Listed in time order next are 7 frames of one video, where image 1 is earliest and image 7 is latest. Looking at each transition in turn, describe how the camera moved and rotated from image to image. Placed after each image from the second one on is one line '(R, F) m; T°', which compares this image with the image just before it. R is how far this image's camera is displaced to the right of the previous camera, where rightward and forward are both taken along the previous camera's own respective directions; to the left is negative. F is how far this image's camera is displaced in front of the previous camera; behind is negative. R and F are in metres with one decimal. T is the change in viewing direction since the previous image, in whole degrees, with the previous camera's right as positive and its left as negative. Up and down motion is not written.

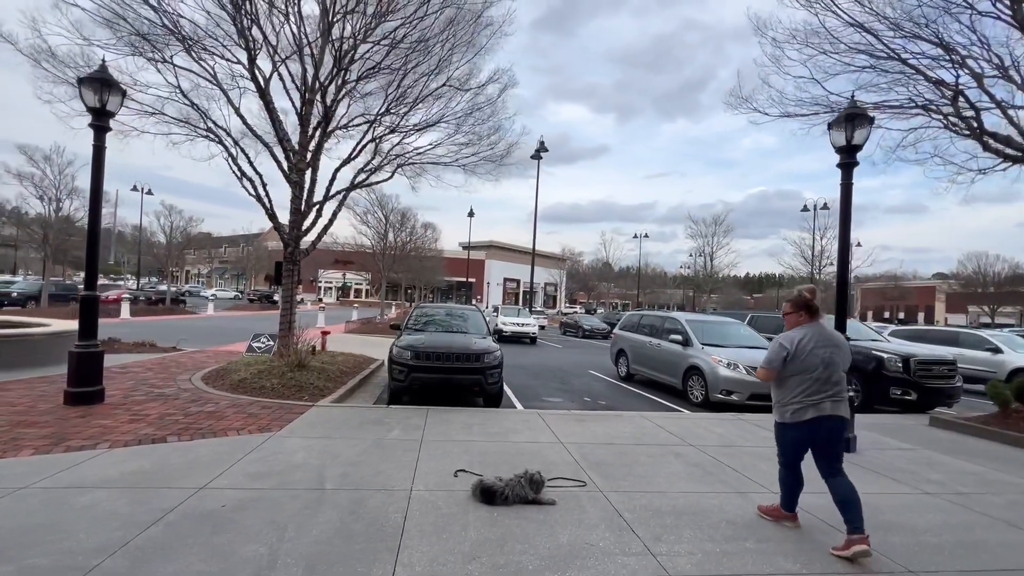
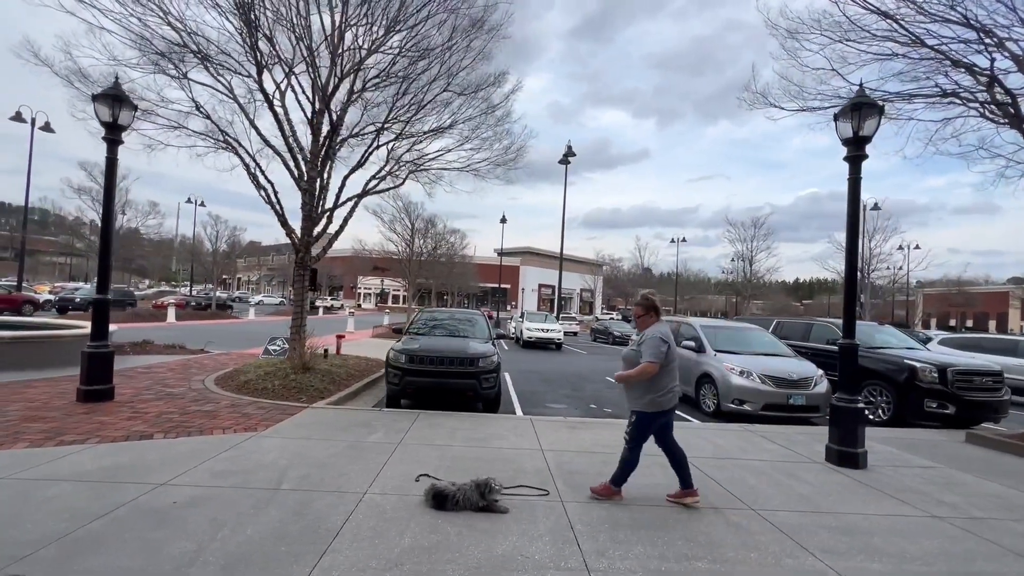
(+0.8, +0.1) m; -5°
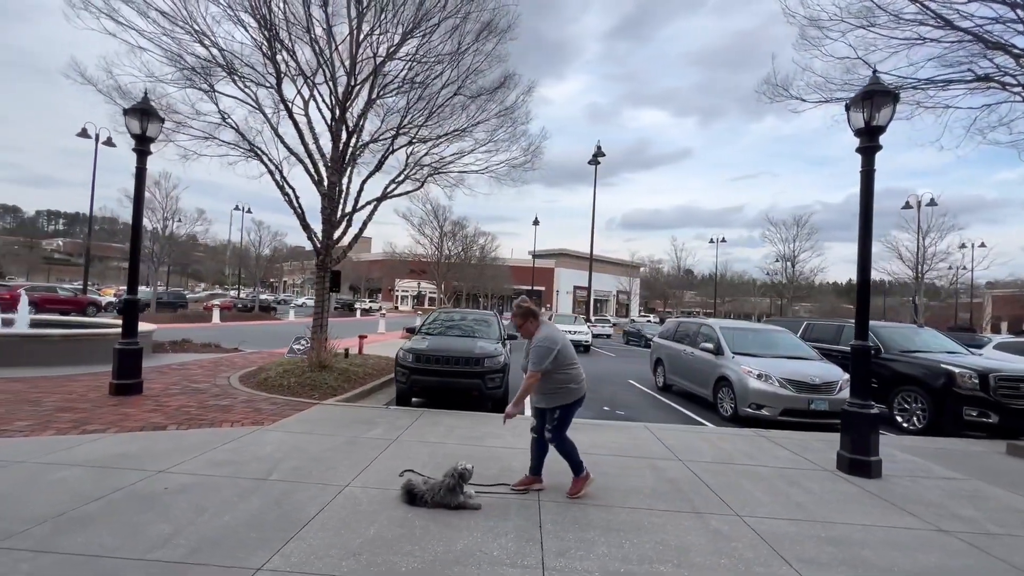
(+0.6, 0.0) m; -5°
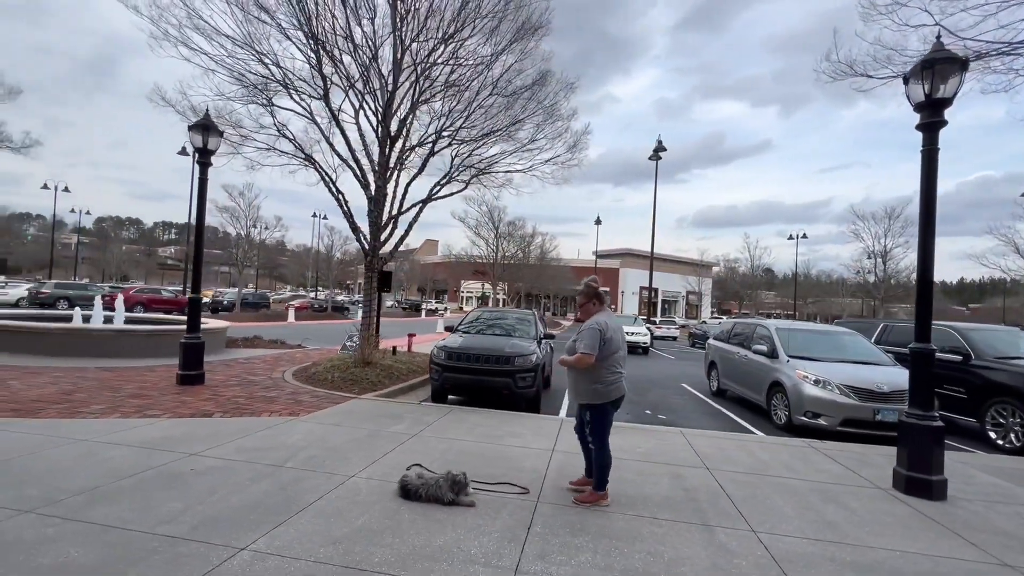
(+0.6, +0.1) m; -8°
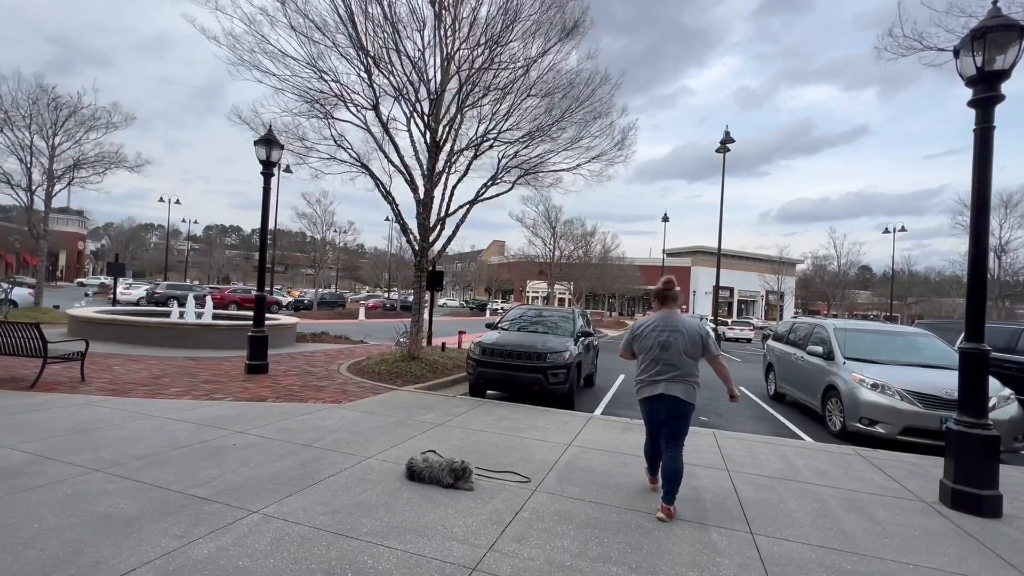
(+0.7, -0.1) m; -8°
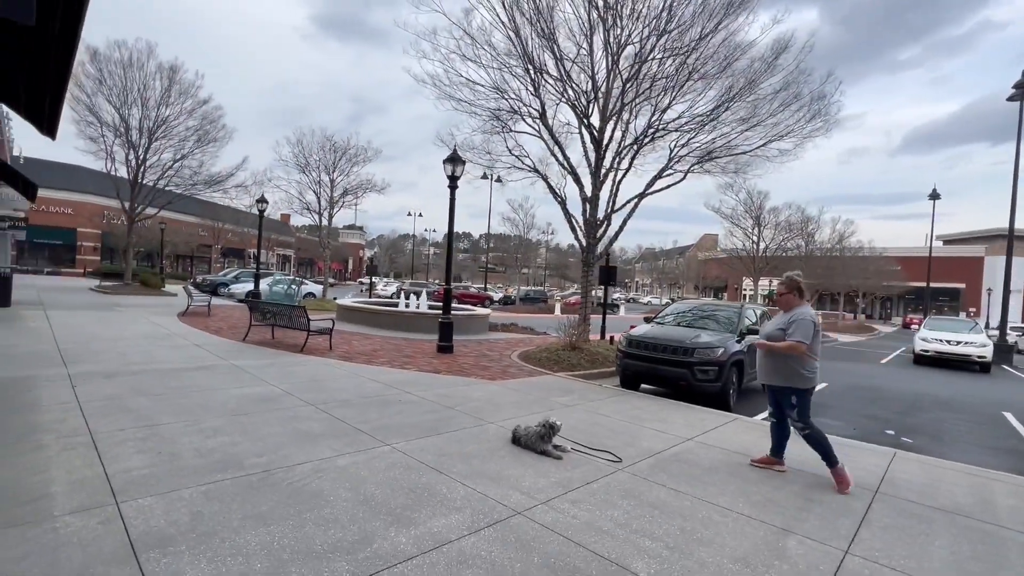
(+1.2, -0.2) m; -25°
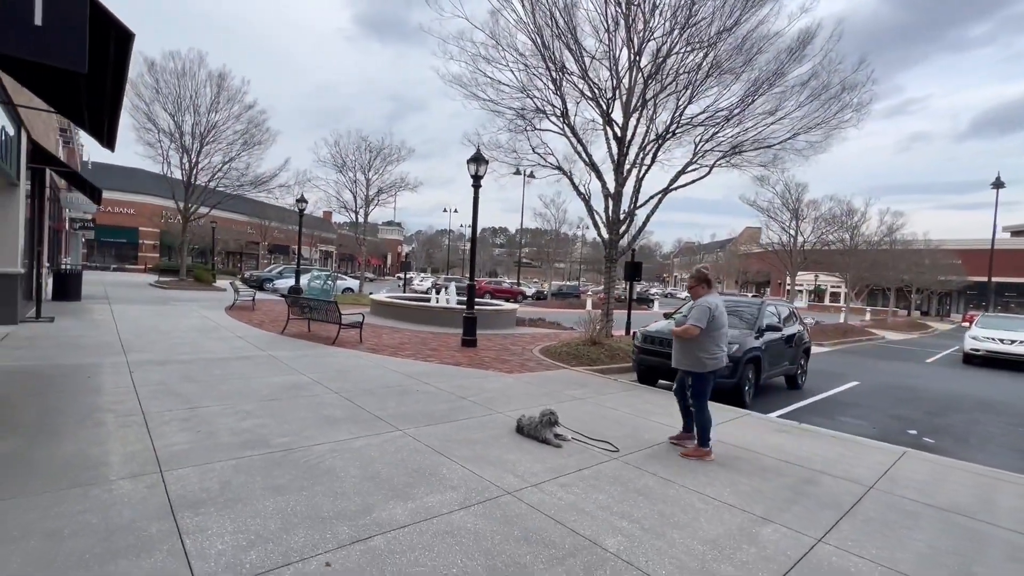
(+0.4, -0.3) m; -4°
